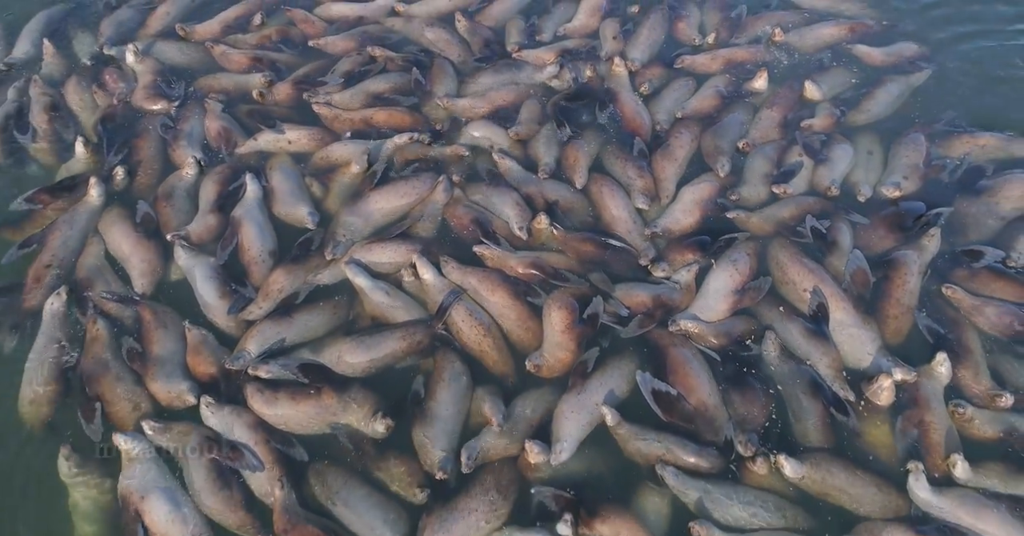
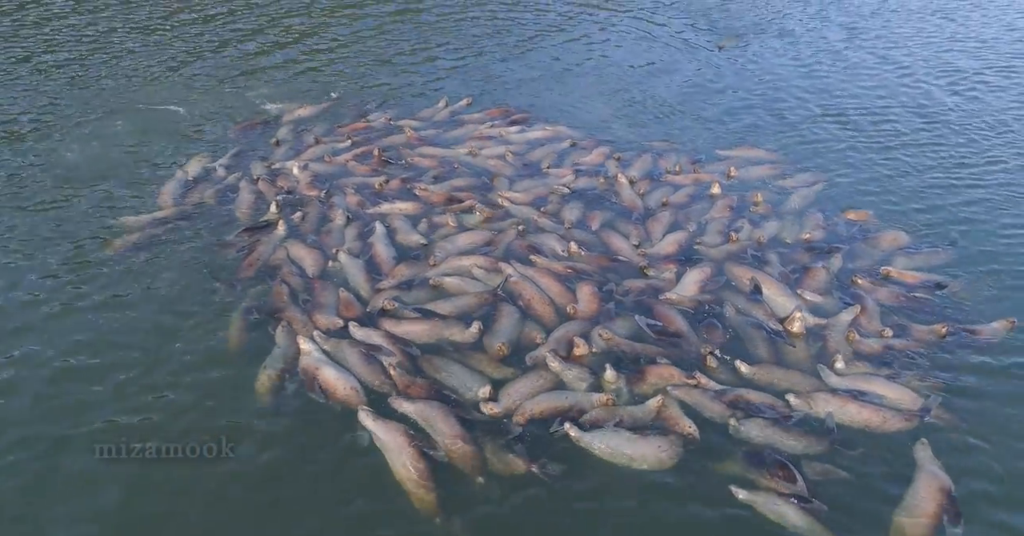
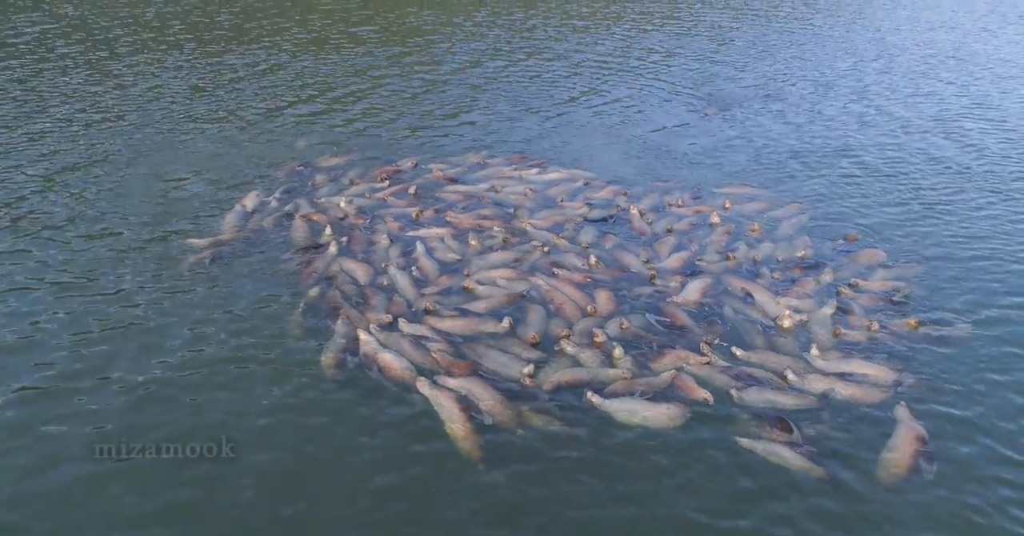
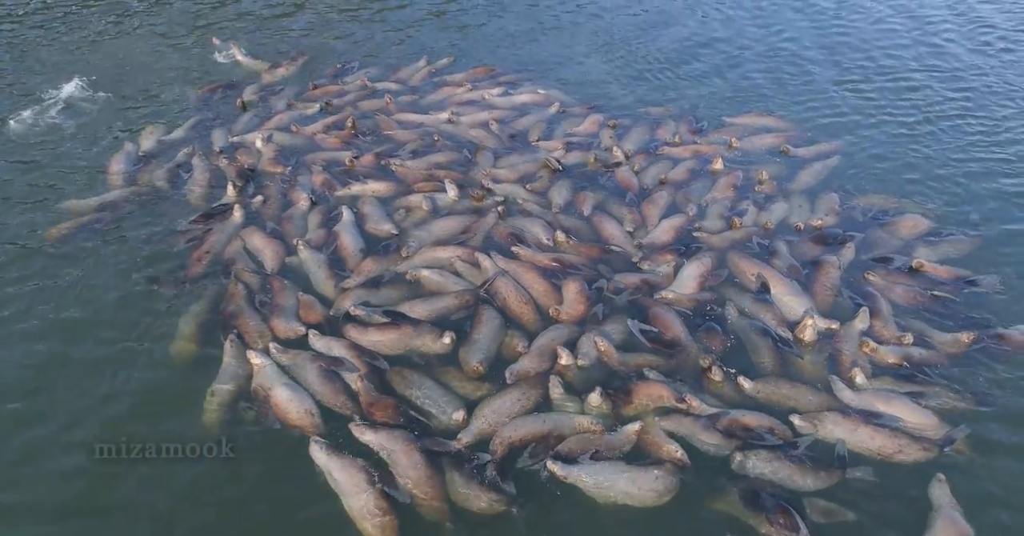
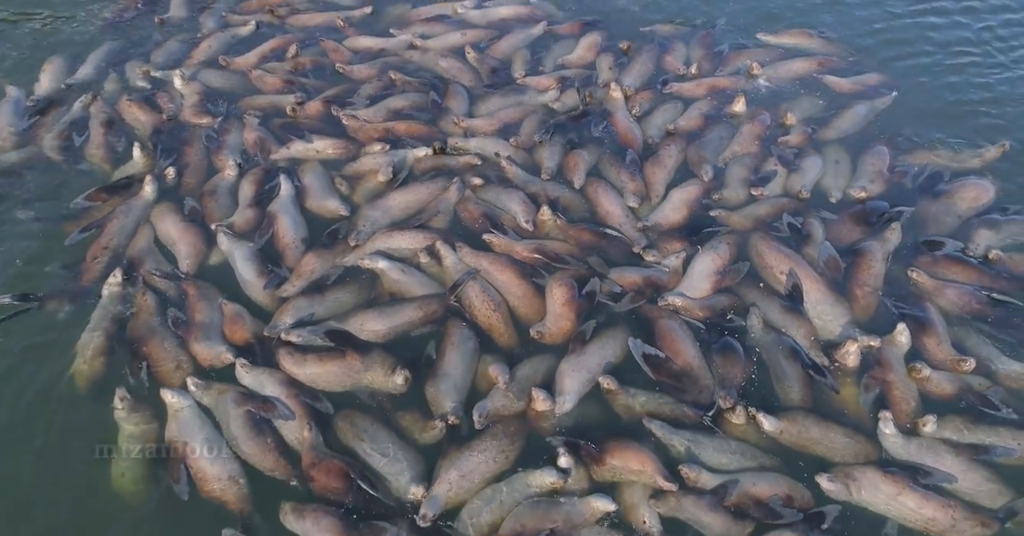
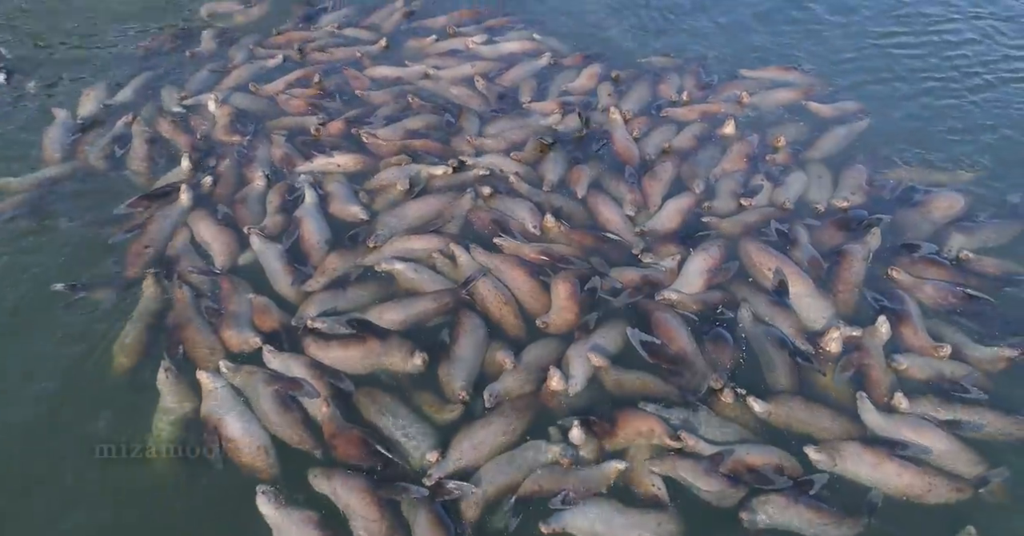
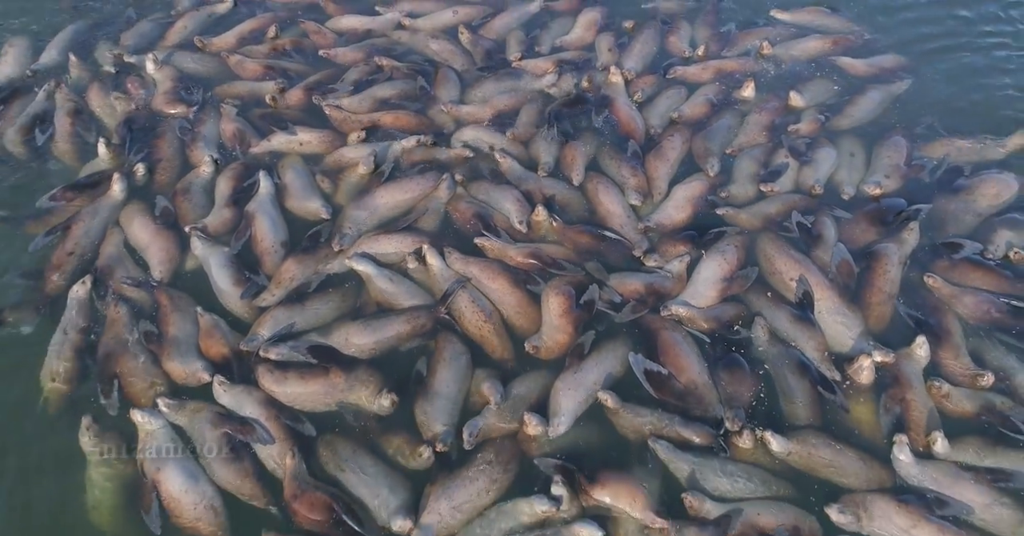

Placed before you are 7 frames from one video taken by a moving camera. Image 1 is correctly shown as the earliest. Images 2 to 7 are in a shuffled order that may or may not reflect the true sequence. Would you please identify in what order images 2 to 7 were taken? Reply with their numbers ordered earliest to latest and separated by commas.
7, 5, 6, 4, 2, 3
